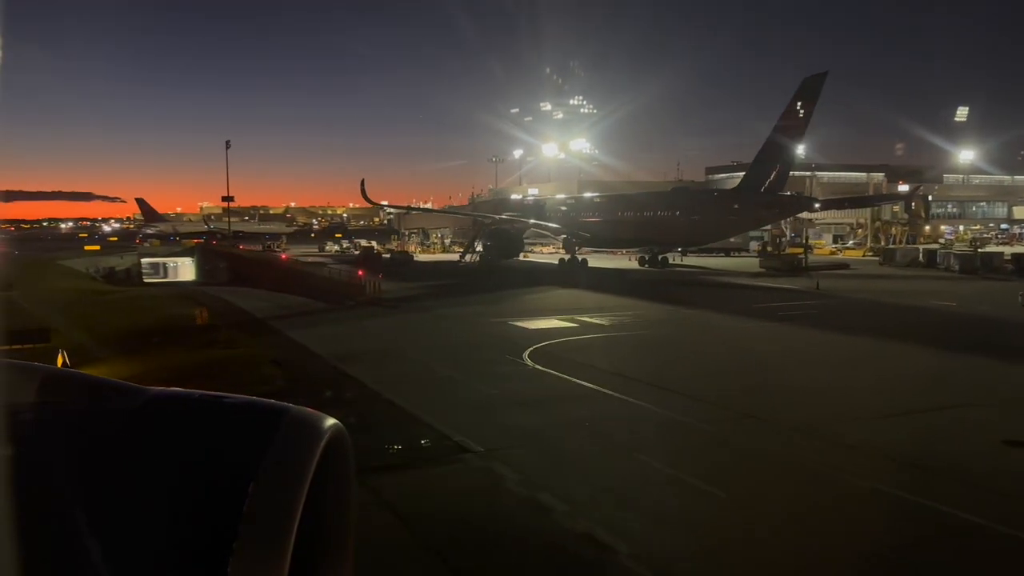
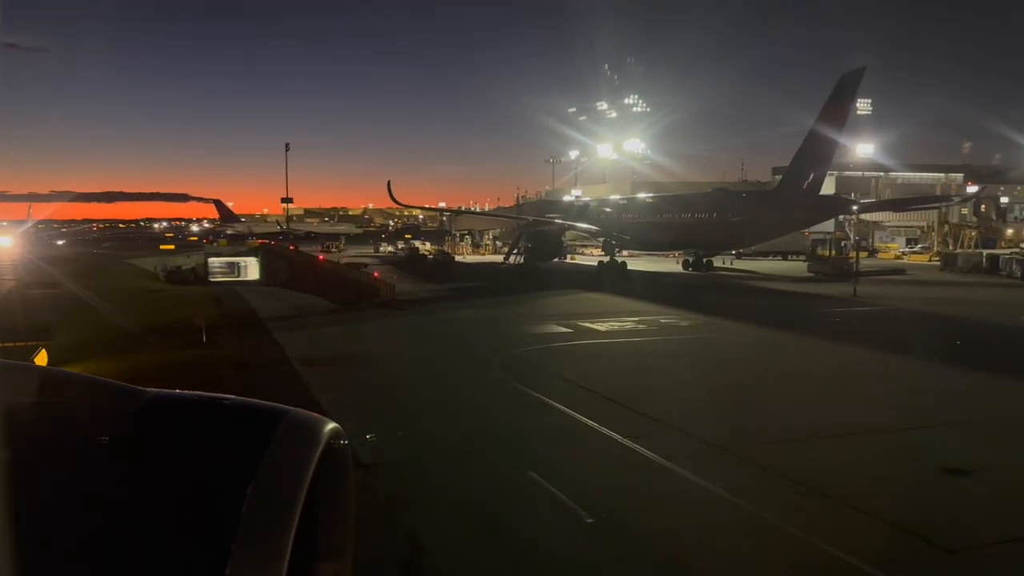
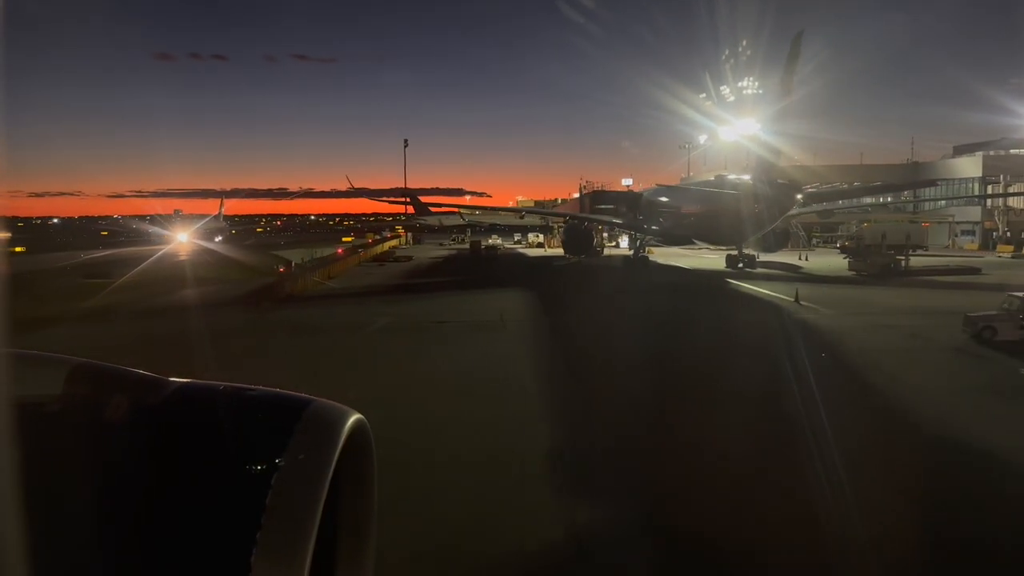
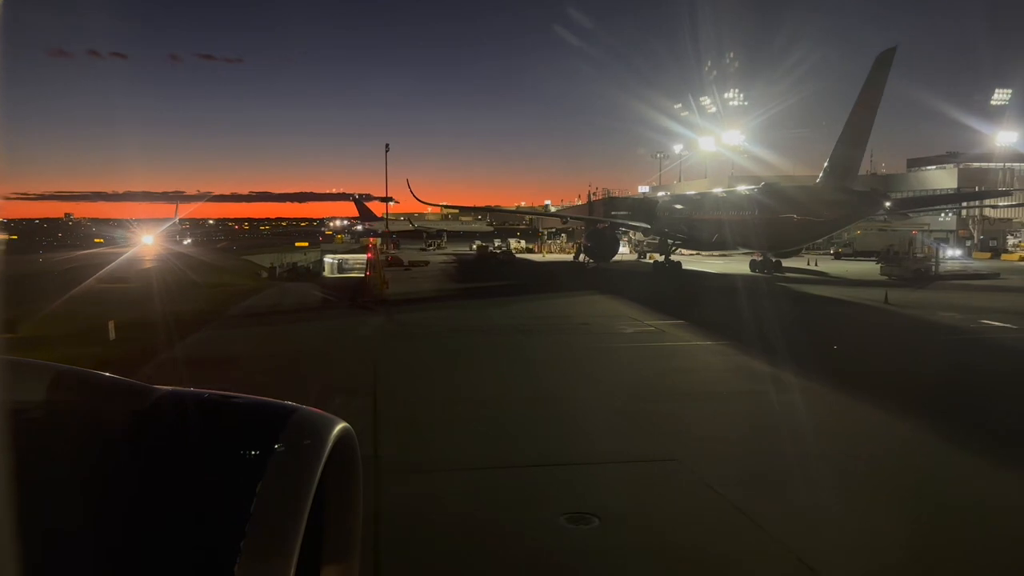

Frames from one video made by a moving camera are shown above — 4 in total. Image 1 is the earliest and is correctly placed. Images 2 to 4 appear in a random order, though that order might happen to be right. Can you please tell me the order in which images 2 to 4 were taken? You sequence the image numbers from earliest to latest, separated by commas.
2, 4, 3
